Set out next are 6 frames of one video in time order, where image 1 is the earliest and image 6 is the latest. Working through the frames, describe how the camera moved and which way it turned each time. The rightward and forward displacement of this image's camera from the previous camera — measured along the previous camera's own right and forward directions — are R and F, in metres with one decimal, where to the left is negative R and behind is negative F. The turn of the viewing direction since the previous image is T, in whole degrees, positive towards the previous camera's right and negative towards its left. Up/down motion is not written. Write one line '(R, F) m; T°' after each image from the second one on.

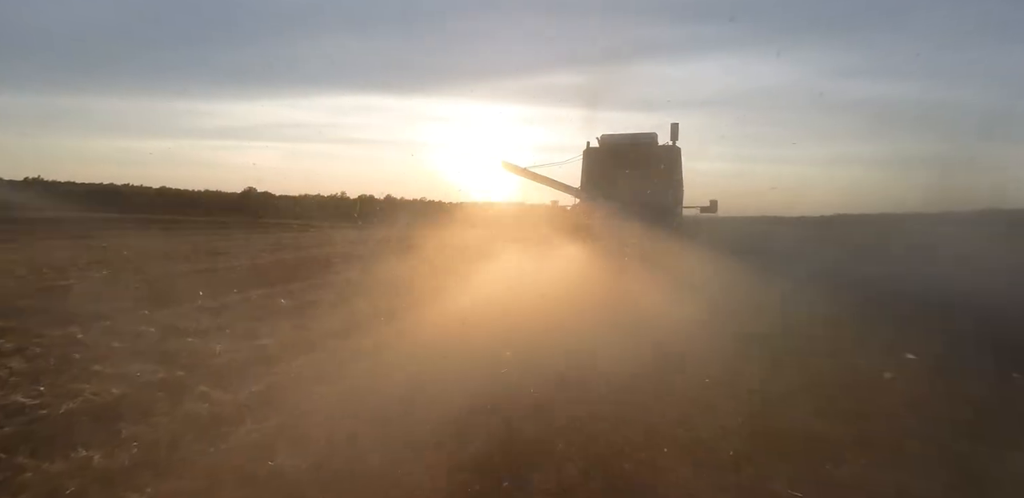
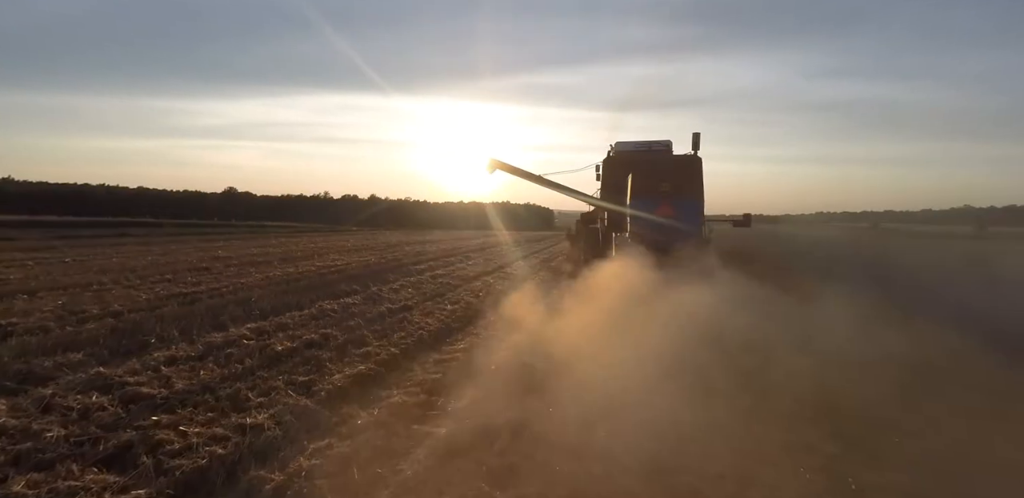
(-0.7, +1.3) m; +1°
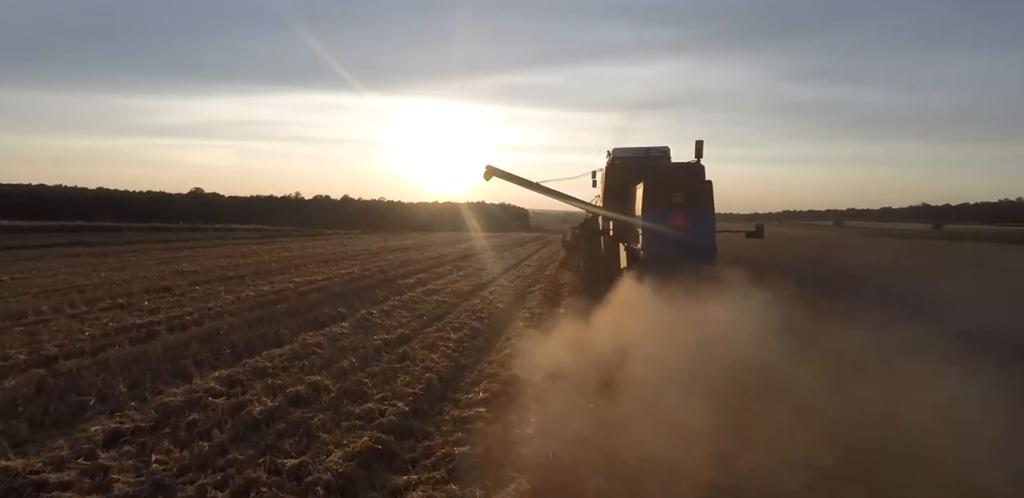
(-0.6, +1.2) m; +3°
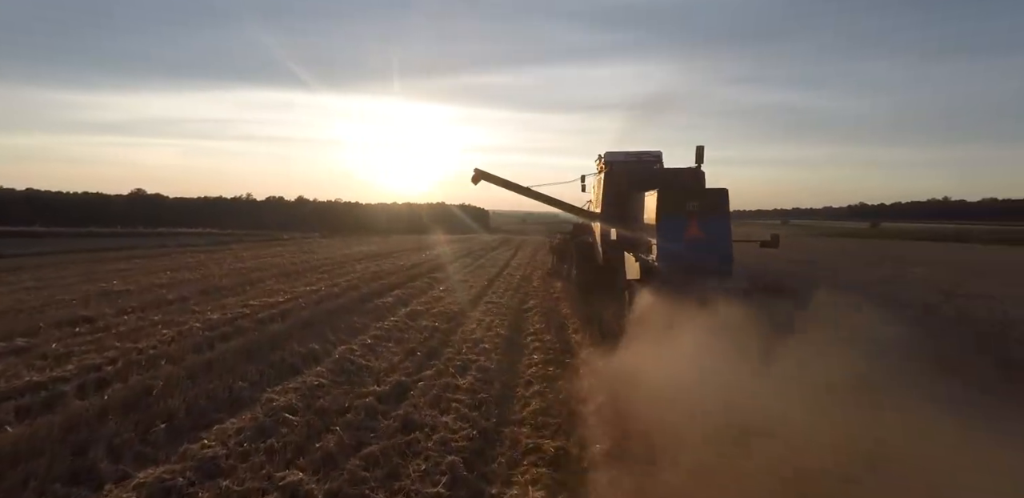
(-0.8, +1.7) m; +5°
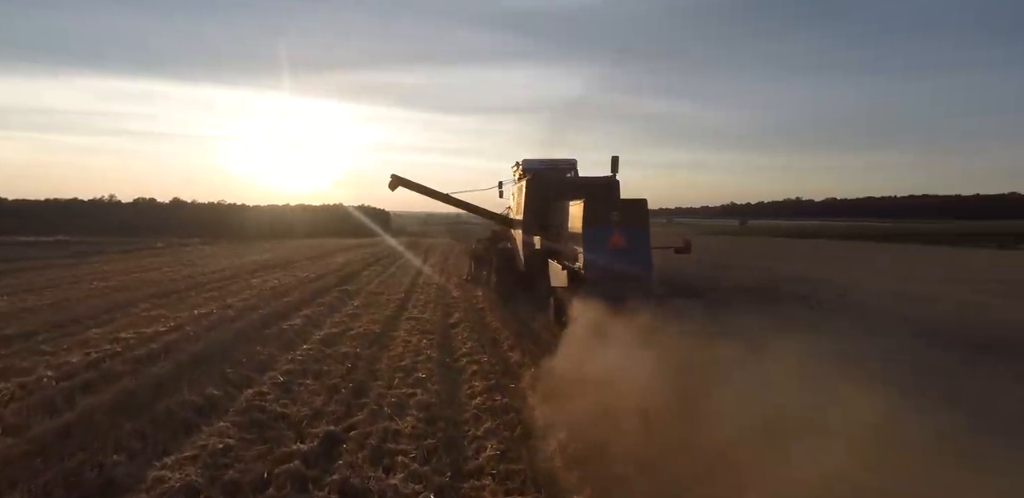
(-0.5, +0.7) m; +11°
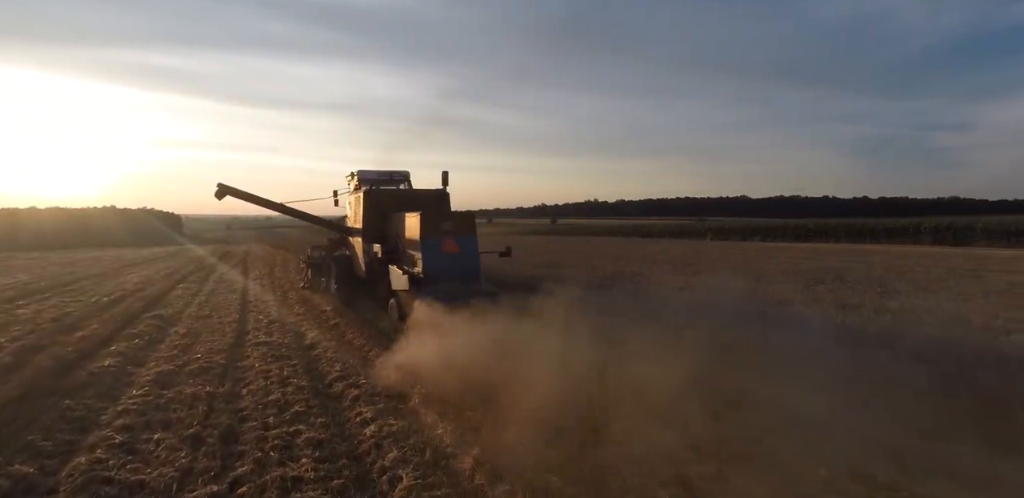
(-0.9, 0.0) m; +20°
